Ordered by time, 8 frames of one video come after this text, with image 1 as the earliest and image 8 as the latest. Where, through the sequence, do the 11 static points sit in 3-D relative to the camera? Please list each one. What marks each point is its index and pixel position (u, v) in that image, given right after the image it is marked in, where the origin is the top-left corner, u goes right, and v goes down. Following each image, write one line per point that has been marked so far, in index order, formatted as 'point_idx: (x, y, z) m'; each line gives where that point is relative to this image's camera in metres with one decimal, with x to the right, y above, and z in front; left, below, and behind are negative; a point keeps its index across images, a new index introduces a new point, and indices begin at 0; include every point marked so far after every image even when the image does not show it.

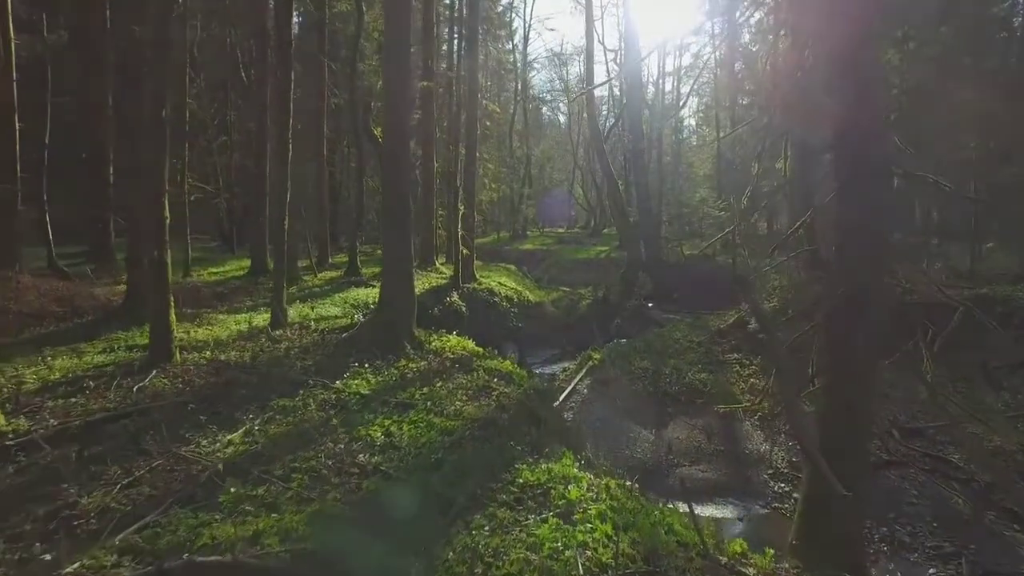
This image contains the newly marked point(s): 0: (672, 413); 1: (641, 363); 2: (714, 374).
0: (+4.0, -3.2, +14.7) m
1: (+3.8, -2.3, +17.5) m
2: (+5.7, -2.5, +16.5) m
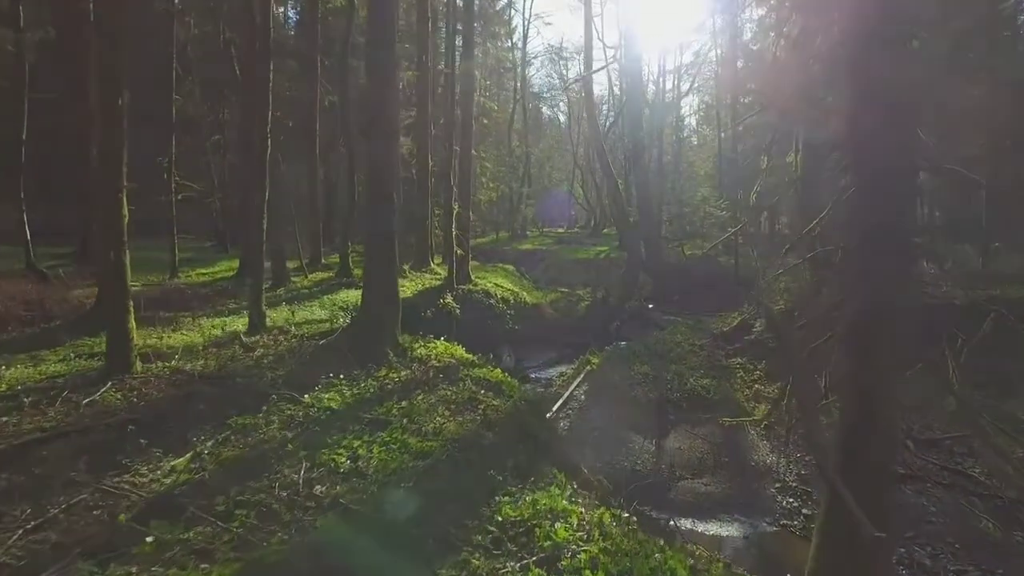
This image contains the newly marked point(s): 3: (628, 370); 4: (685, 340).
0: (+3.8, -3.2, +14.1) m
1: (+3.7, -2.3, +16.8) m
2: (+5.5, -2.5, +15.9) m
3: (+3.3, -2.4, +16.7) m
4: (+5.9, -1.8, +19.8) m
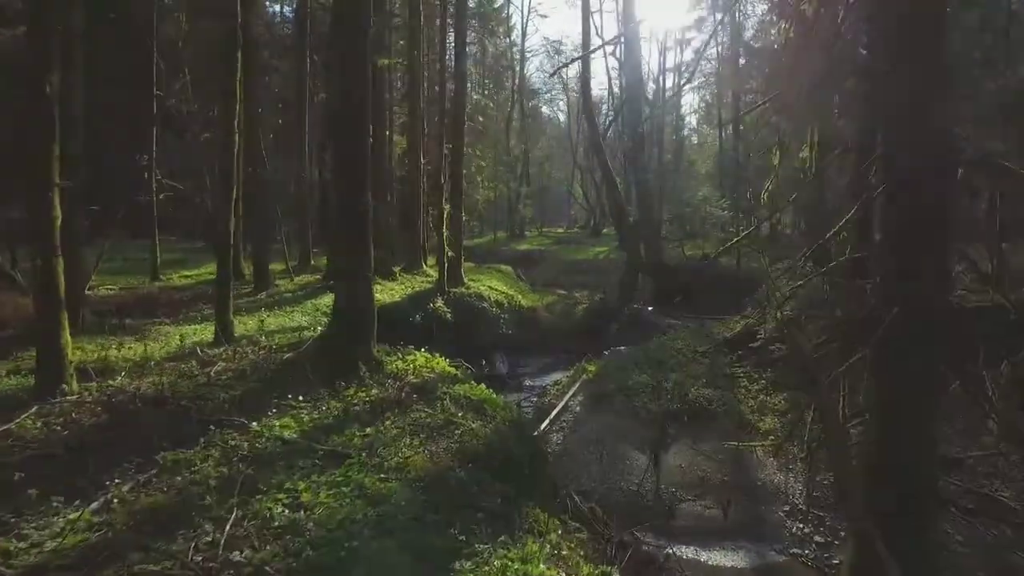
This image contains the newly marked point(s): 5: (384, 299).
0: (+3.6, -3.3, +13.3) m
1: (+3.5, -2.4, +16.0) m
2: (+5.3, -2.7, +15.0) m
3: (+3.1, -2.5, +15.9) m
4: (+5.6, -1.9, +19.0) m
5: (-4.2, -0.3, +18.9) m
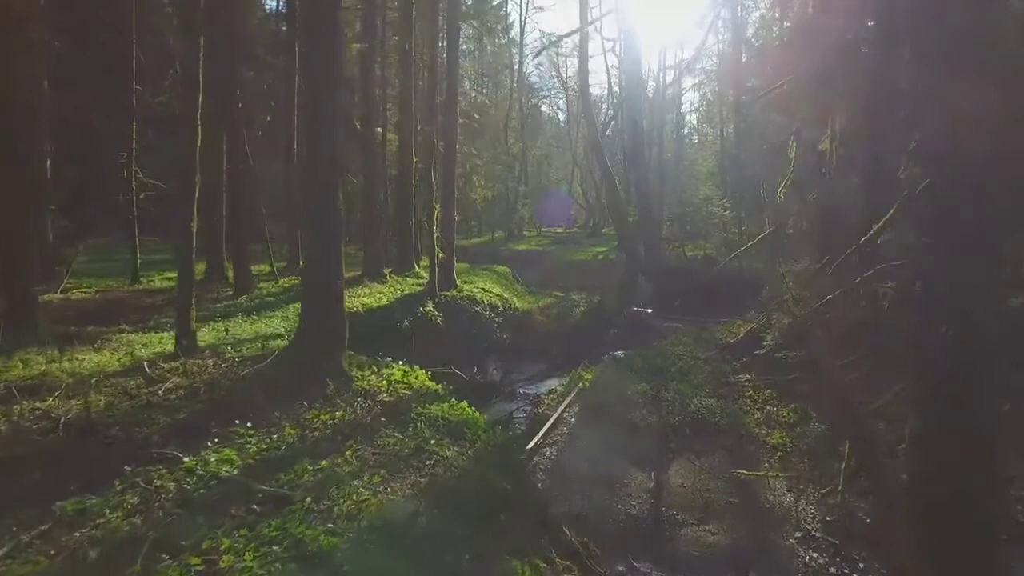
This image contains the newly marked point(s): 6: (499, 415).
0: (+3.4, -3.4, +12.4) m
1: (+3.3, -2.5, +15.1) m
2: (+5.1, -2.8, +14.2) m
3: (+2.9, -2.6, +15.0) m
4: (+5.4, -2.0, +18.1) m
5: (-4.4, -0.4, +18.1) m
6: (-0.3, -3.4, +15.5) m
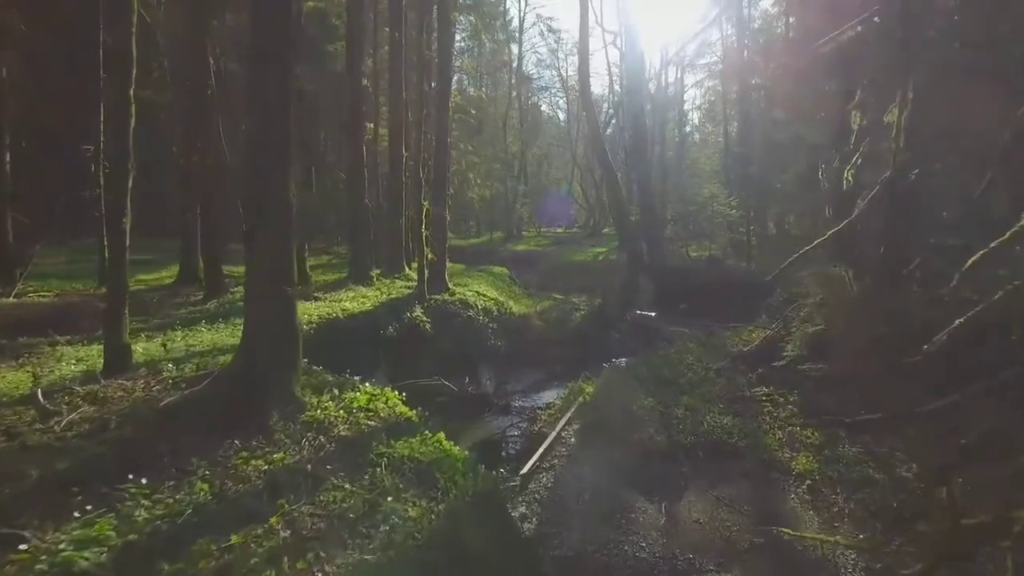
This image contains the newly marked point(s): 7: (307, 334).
0: (+3.2, -3.5, +11.0) m
1: (+3.1, -2.6, +13.7) m
2: (+4.9, -2.9, +12.7) m
3: (+2.7, -2.7, +13.6) m
4: (+5.3, -2.1, +16.7) m
5: (-4.6, -0.5, +16.6) m
6: (-0.5, -3.5, +14.1) m
7: (-5.0, -1.2, +14.4) m
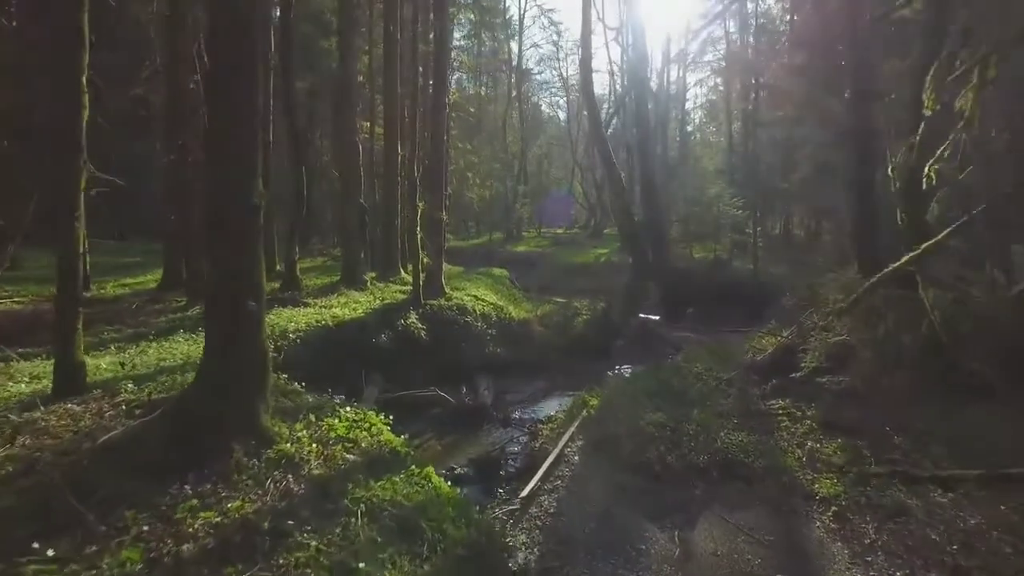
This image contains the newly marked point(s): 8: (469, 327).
0: (+3.2, -3.7, +10.1) m
1: (+3.1, -2.8, +12.9) m
2: (+4.9, -3.0, +11.9) m
3: (+2.7, -2.9, +12.8) m
4: (+5.3, -2.2, +15.8) m
5: (-4.6, -0.7, +15.8) m
6: (-0.5, -3.6, +13.3) m
7: (-5.0, -1.3, +13.5) m
8: (-1.4, -1.2, +18.3) m
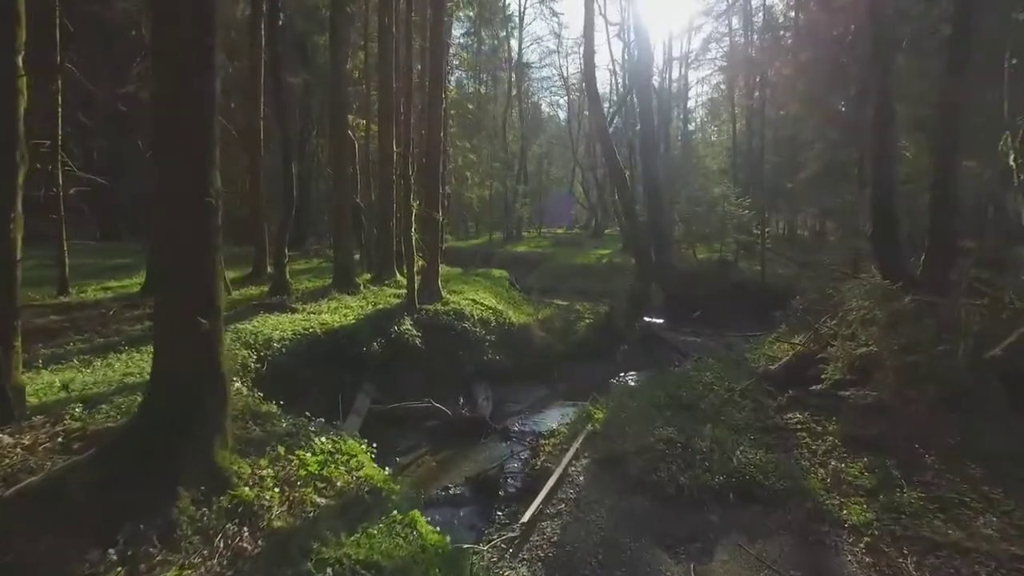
0: (+3.2, -3.8, +9.3) m
1: (+3.1, -2.9, +12.0) m
2: (+4.9, -3.1, +11.0) m
3: (+2.7, -3.0, +11.9) m
4: (+5.3, -2.4, +15.0) m
5: (-4.6, -0.8, +14.9) m
6: (-0.5, -3.8, +12.4) m
7: (-5.1, -1.4, +12.7) m
8: (-1.4, -1.3, +17.4) m
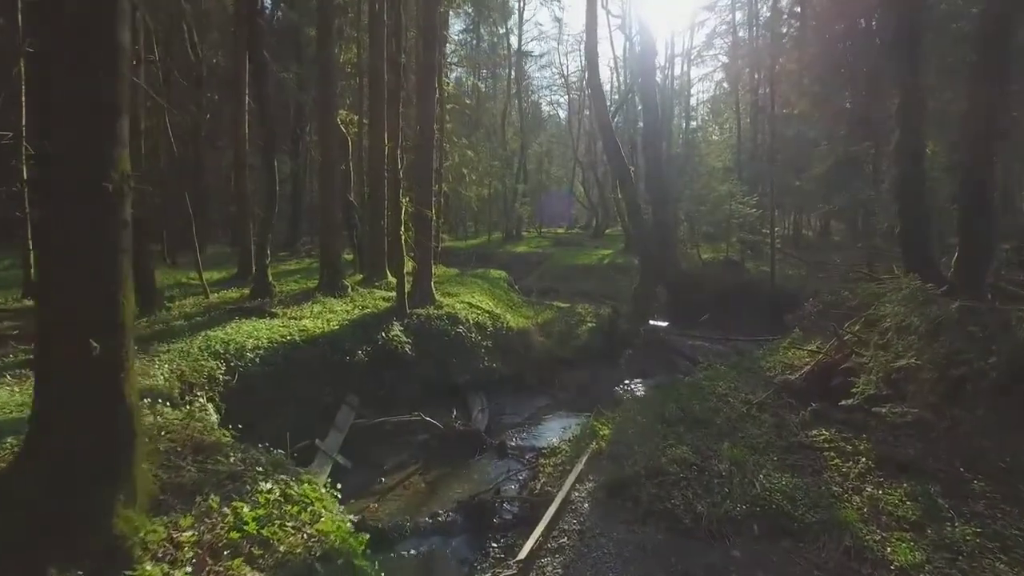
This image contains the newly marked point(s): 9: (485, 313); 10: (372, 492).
0: (+3.2, -3.9, +8.1) m
1: (+3.0, -3.0, +10.8) m
2: (+4.9, -3.2, +9.9) m
3: (+2.7, -3.0, +10.7) m
4: (+5.2, -2.4, +13.8) m
5: (-4.7, -0.9, +13.8) m
6: (-0.6, -3.8, +11.2) m
7: (-5.1, -1.5, +11.5) m
8: (-1.4, -1.4, +16.2) m
9: (-0.9, -0.8, +18.6) m
10: (-2.7, -3.9, +11.1) m
